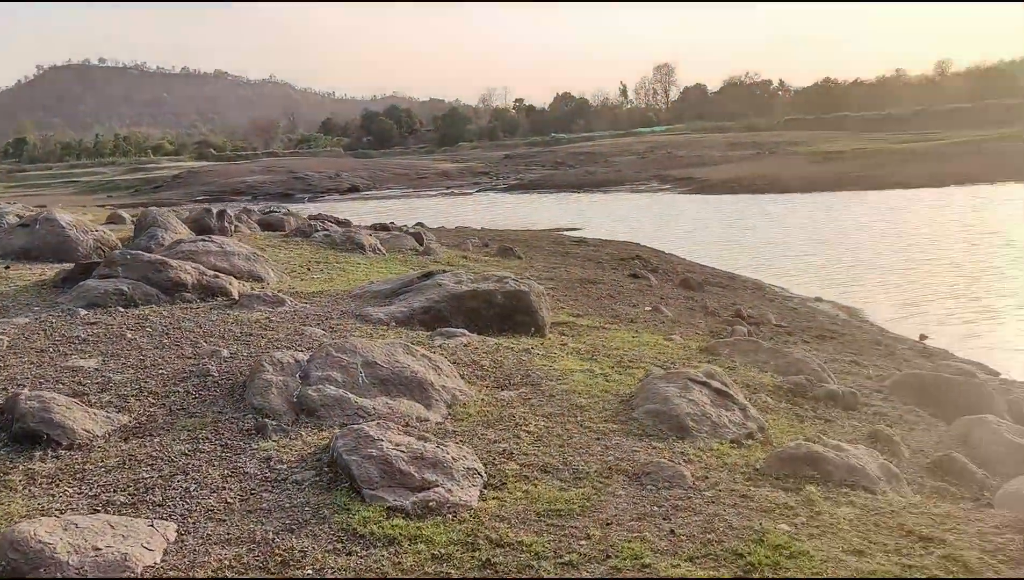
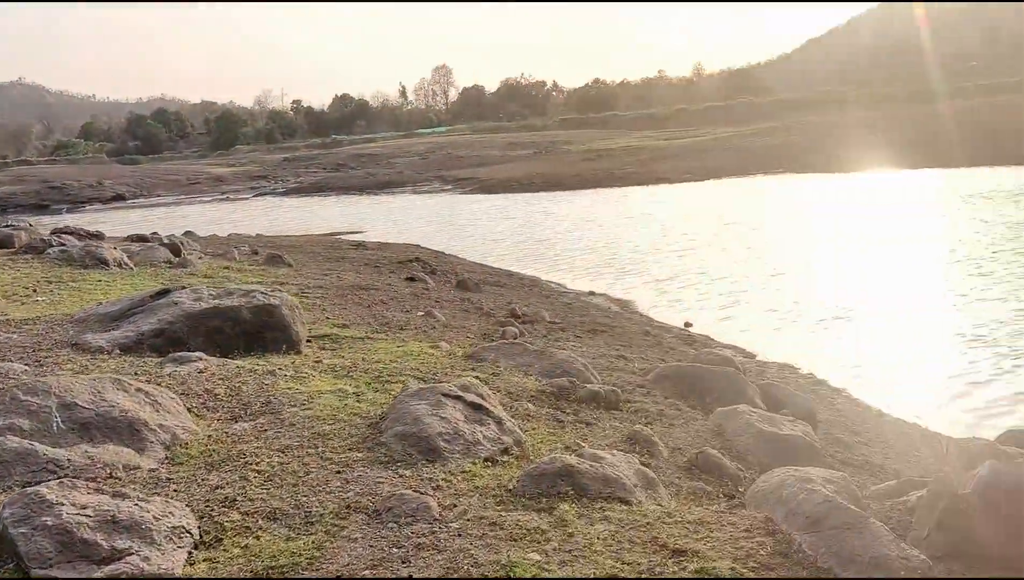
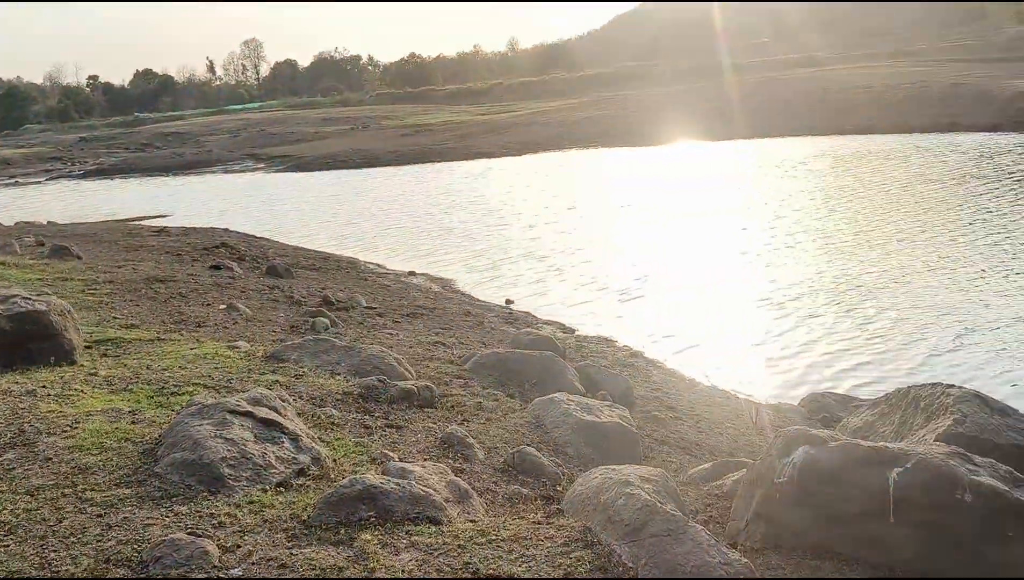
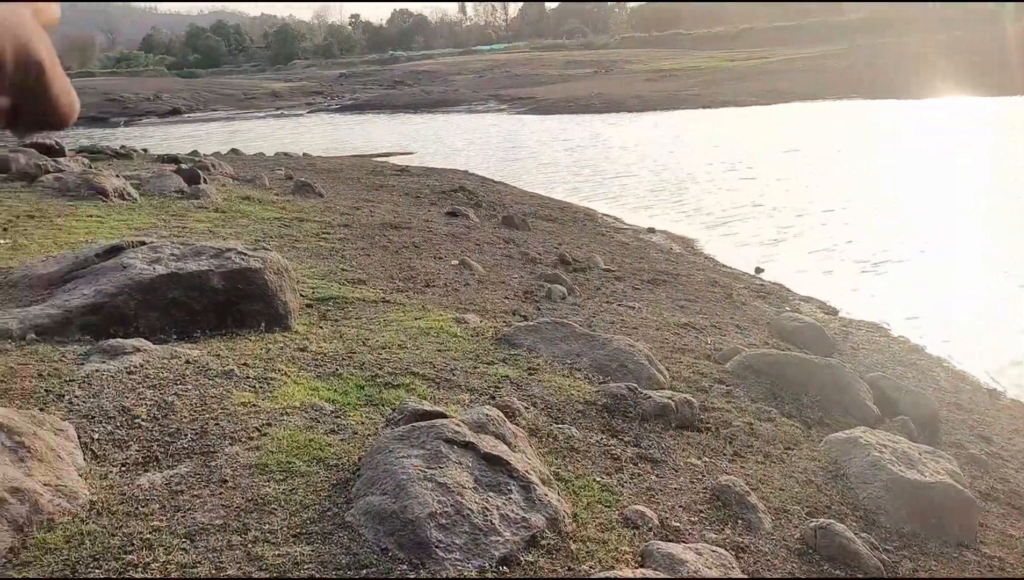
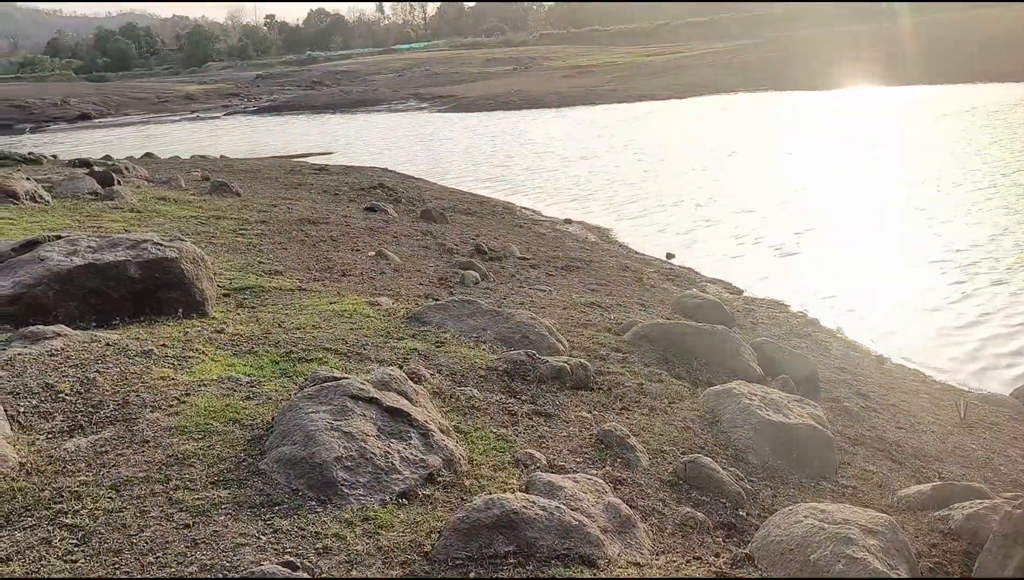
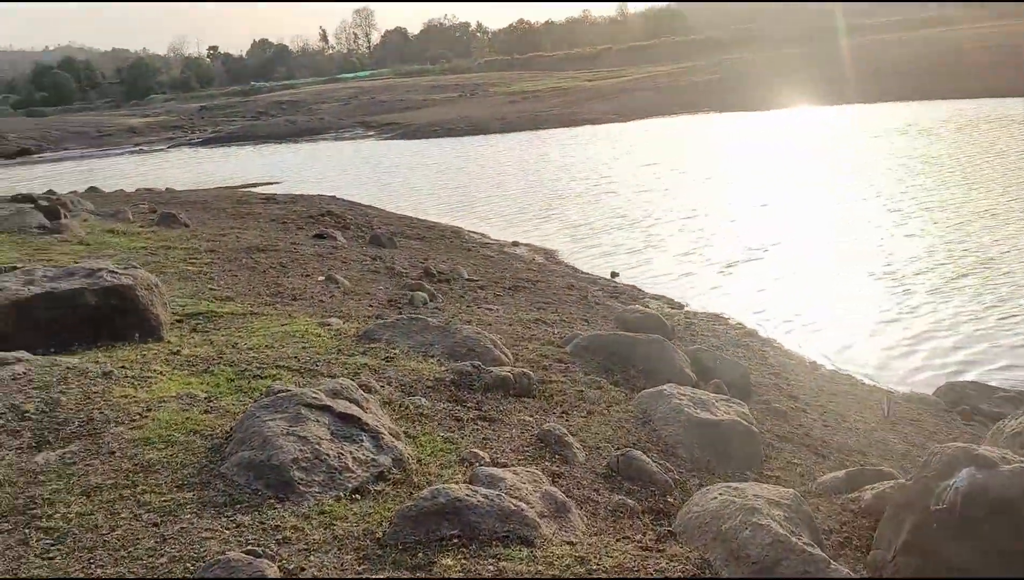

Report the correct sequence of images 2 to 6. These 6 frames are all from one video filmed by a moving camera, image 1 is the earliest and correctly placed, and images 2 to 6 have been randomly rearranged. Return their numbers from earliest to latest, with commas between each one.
2, 3, 6, 5, 4
